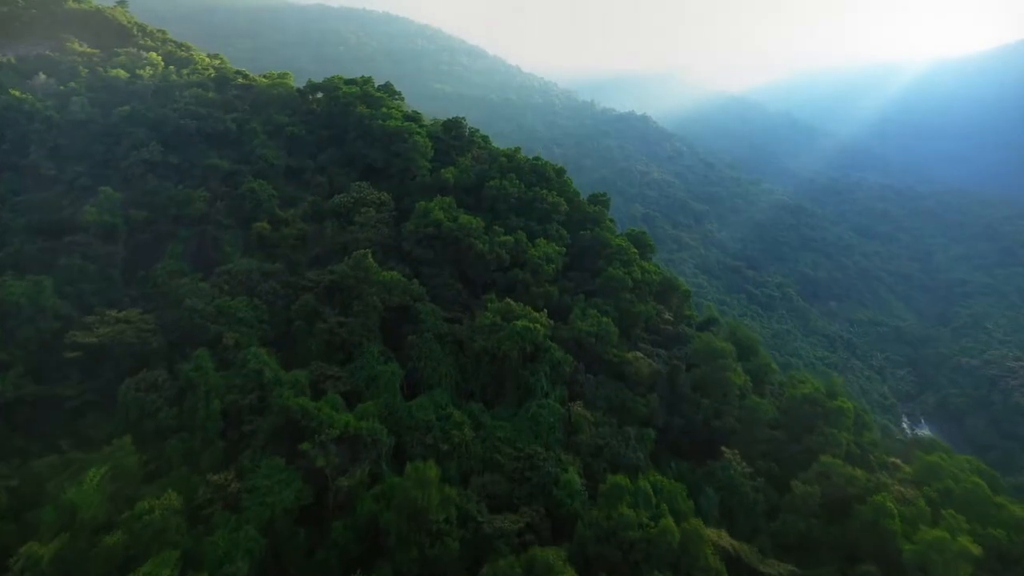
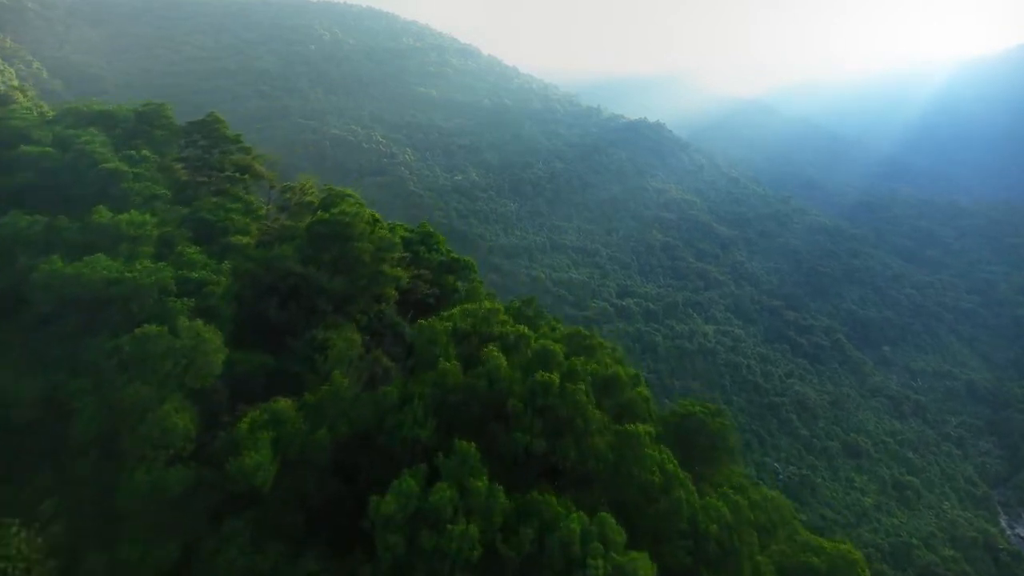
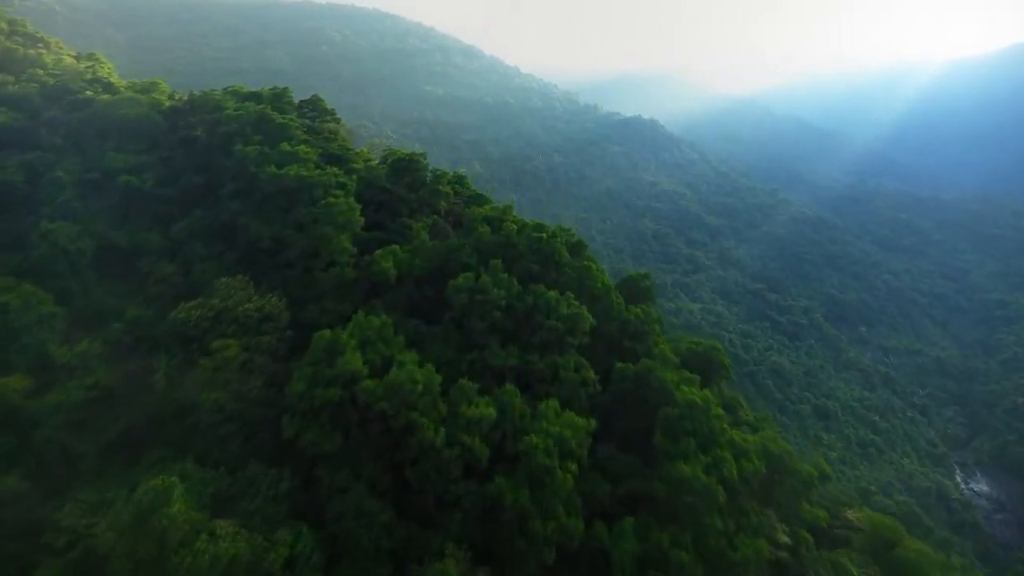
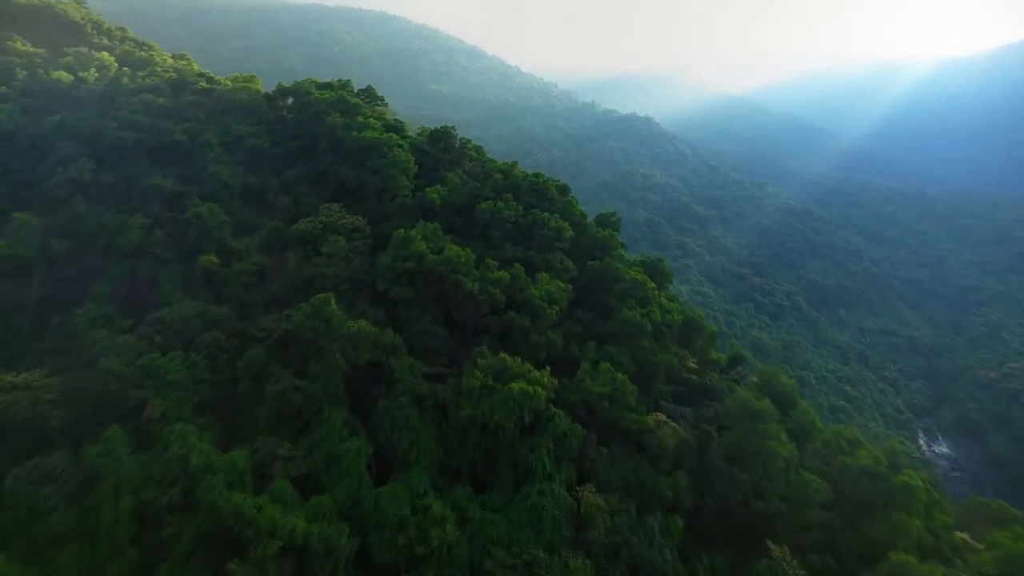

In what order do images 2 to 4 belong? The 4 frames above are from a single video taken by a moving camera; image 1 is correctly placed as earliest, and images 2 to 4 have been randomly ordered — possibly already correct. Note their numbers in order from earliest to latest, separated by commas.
4, 3, 2
